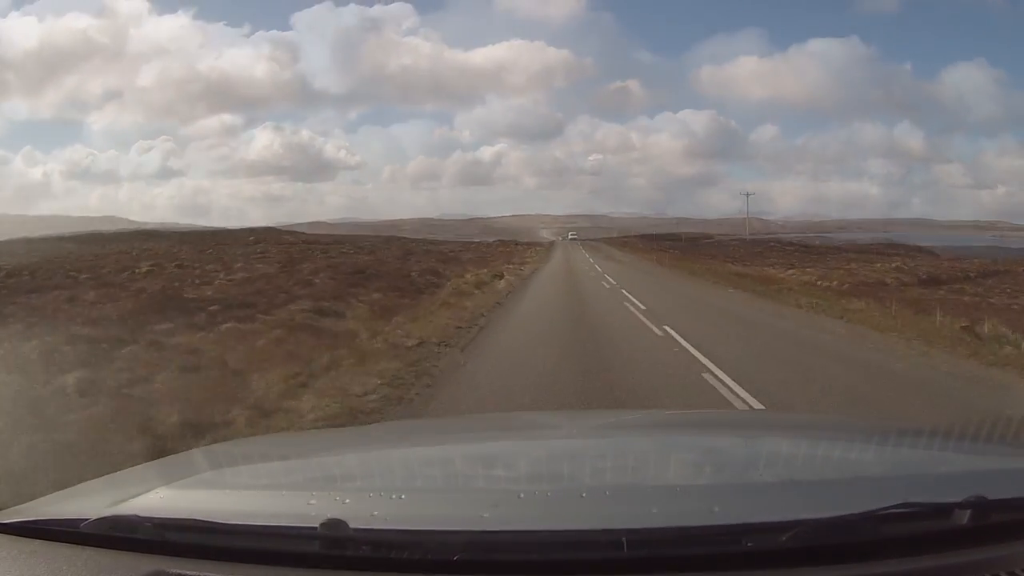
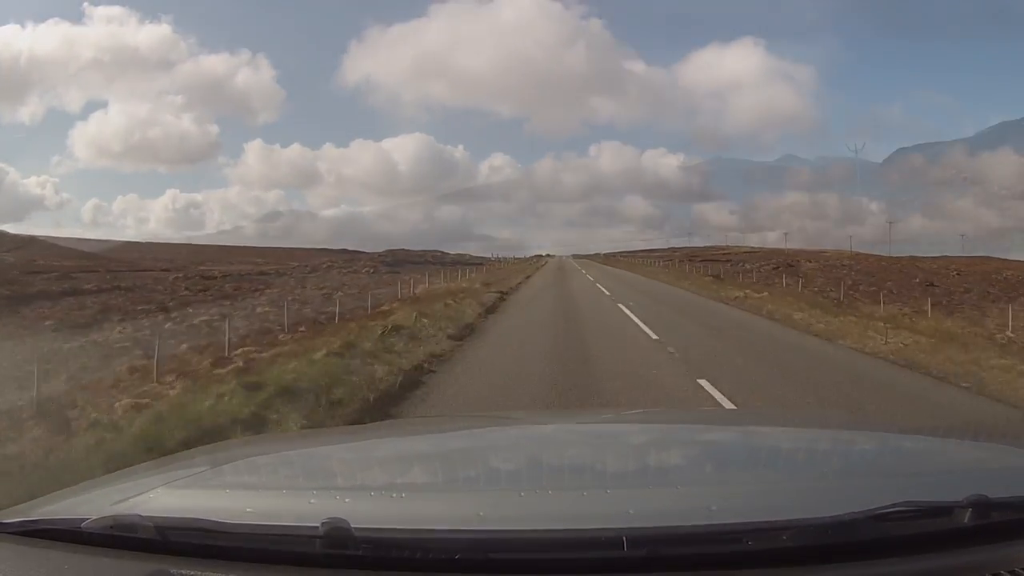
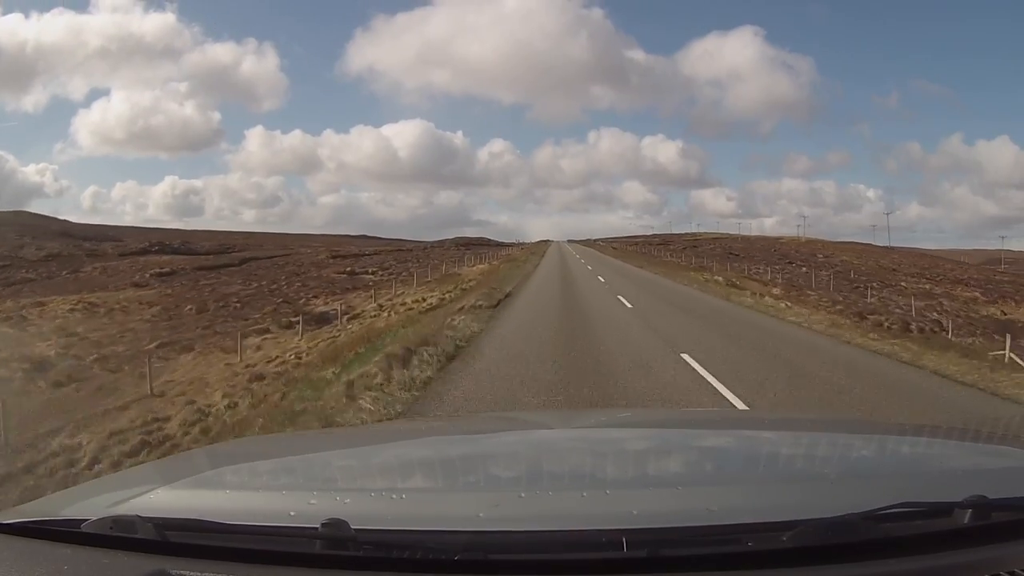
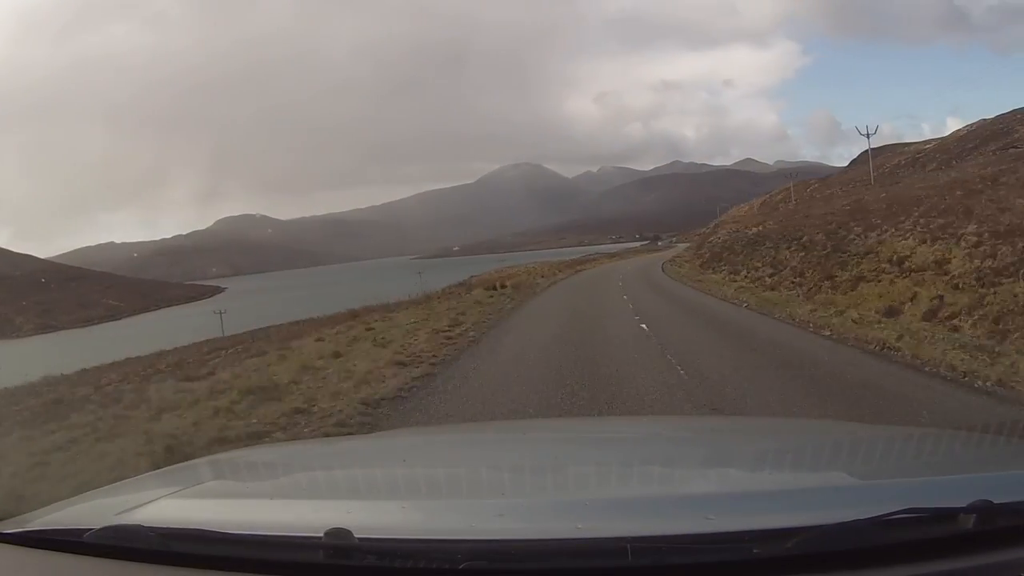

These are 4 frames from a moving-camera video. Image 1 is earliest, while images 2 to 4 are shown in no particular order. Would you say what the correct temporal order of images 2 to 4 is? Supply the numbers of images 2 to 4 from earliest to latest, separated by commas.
3, 2, 4
